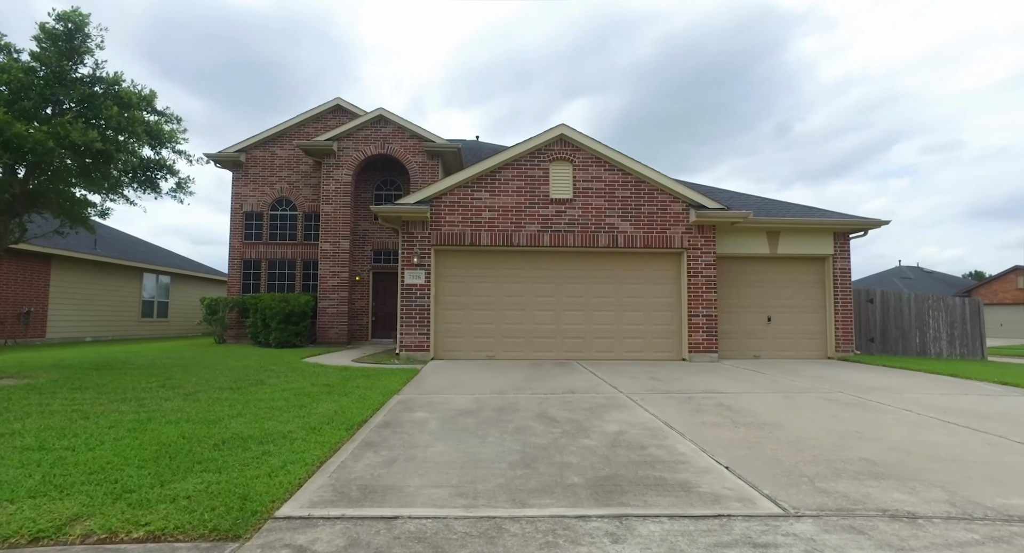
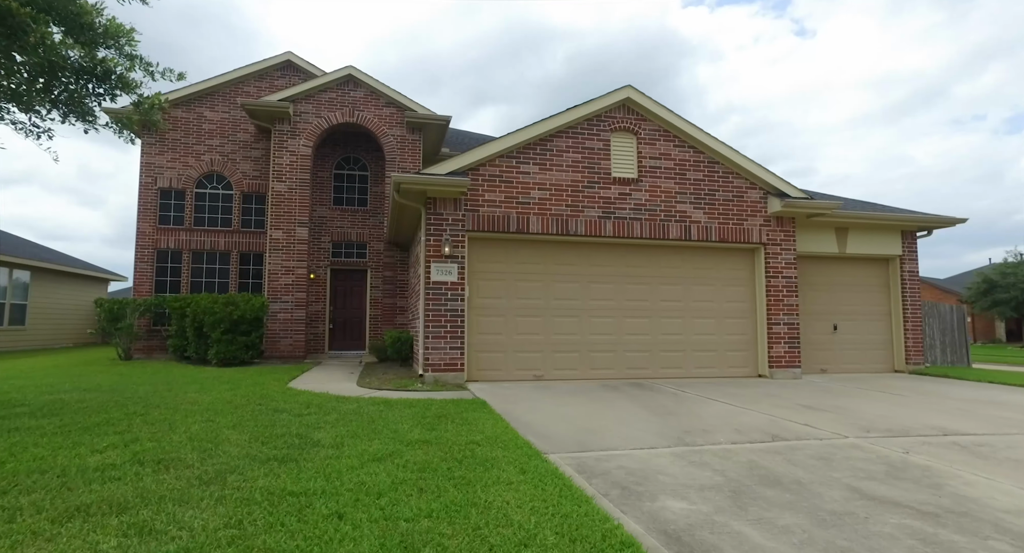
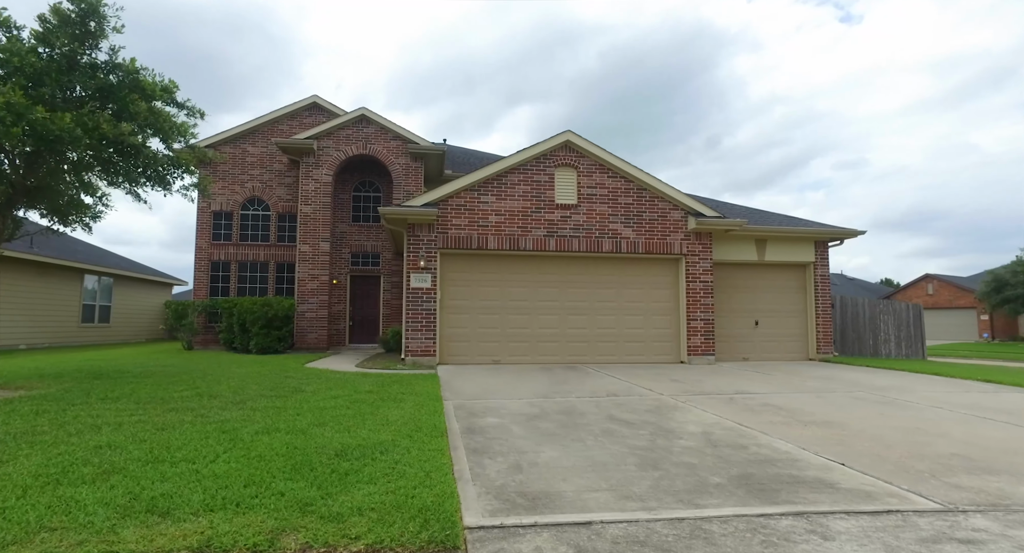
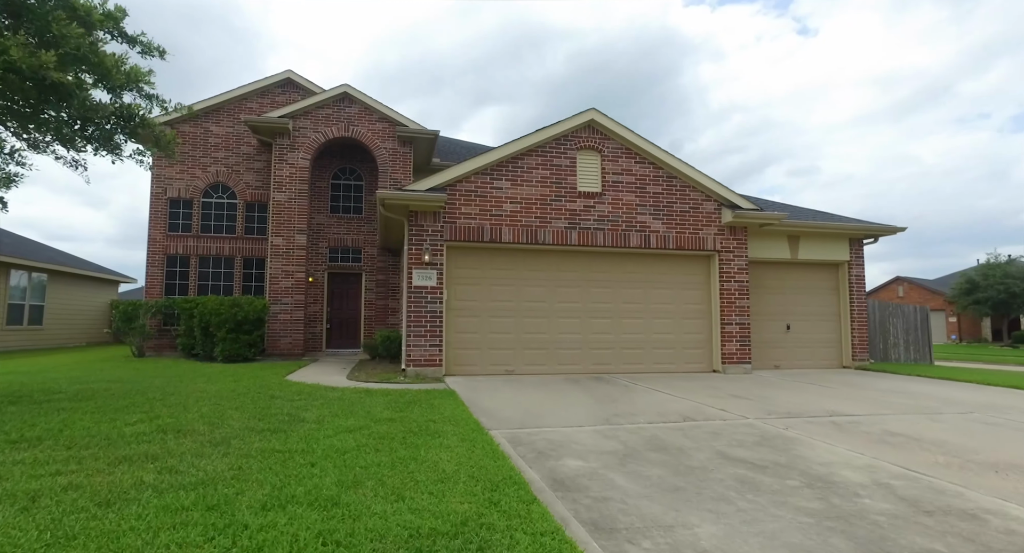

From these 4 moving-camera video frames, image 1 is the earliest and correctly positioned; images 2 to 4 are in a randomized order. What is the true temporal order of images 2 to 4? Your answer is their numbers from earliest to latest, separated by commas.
3, 4, 2
